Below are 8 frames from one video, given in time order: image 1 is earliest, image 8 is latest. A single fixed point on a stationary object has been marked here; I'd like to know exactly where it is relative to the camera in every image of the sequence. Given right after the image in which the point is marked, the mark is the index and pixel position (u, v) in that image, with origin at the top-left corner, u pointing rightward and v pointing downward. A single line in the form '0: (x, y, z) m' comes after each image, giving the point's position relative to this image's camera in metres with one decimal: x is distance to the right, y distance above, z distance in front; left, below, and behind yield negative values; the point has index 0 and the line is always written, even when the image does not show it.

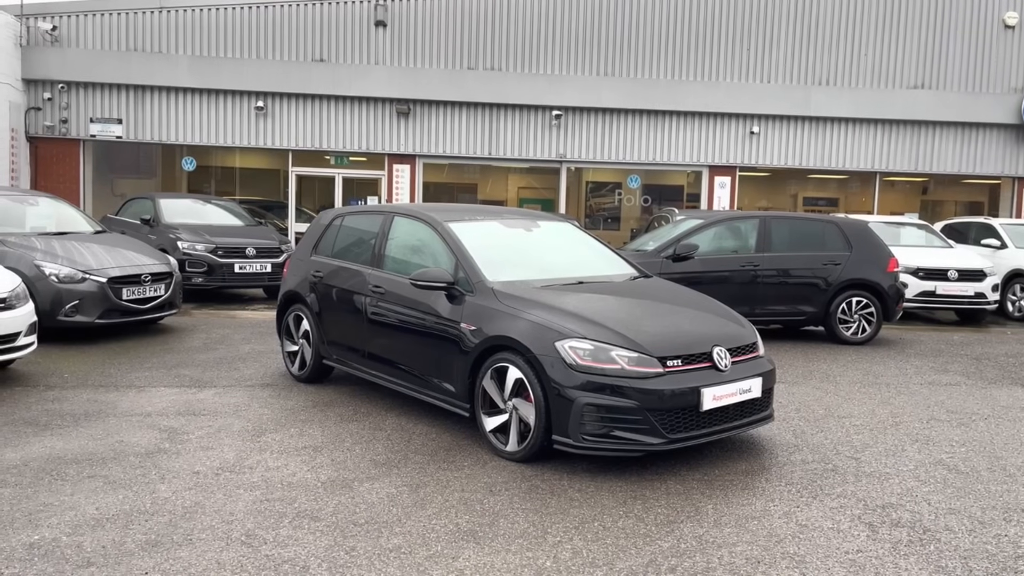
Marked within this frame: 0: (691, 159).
0: (+3.6, +2.6, +16.8) m
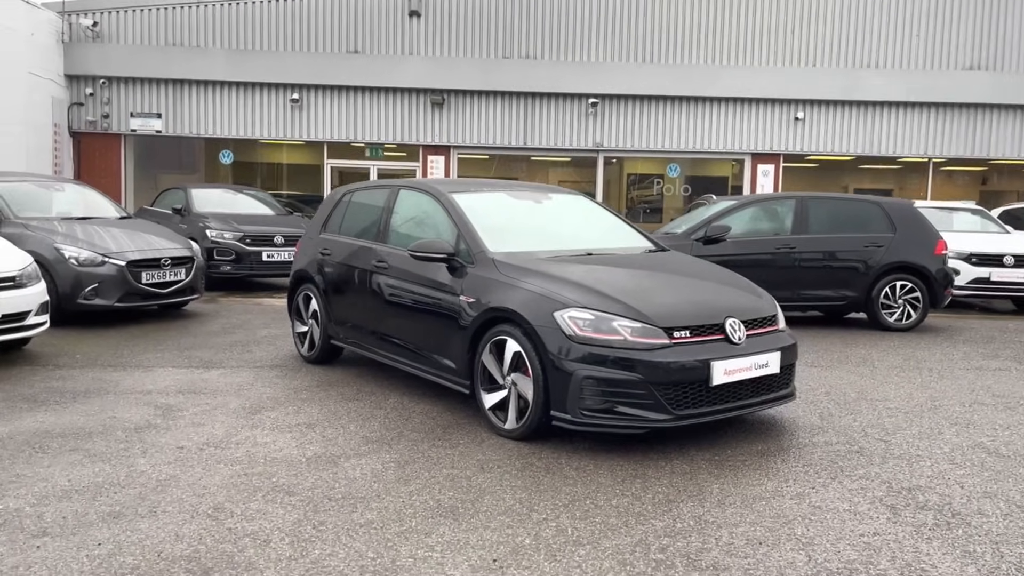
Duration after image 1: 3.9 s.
0: (+4.3, +2.7, +16.3) m
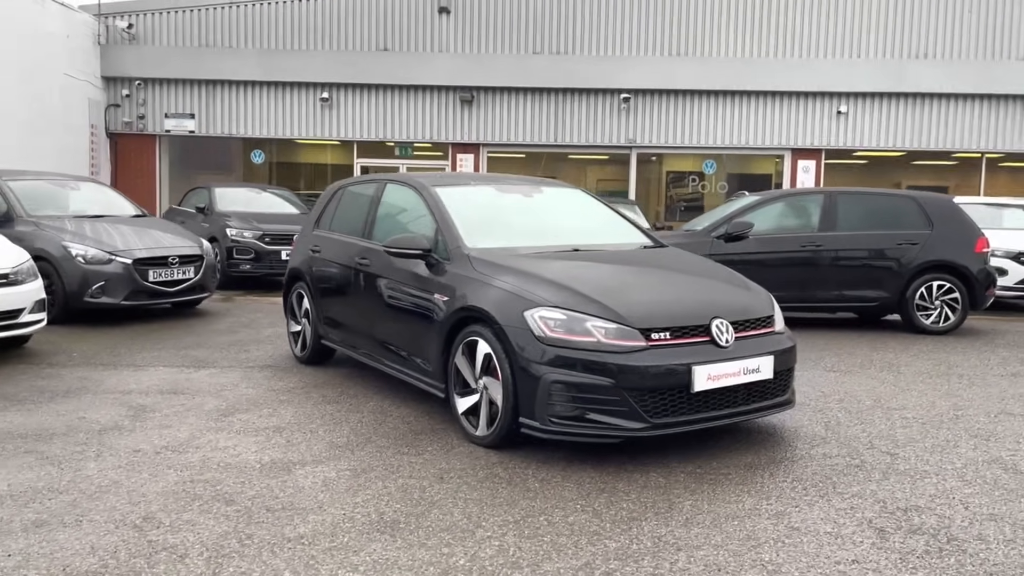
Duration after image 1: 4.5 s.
0: (+4.9, +2.7, +15.7) m
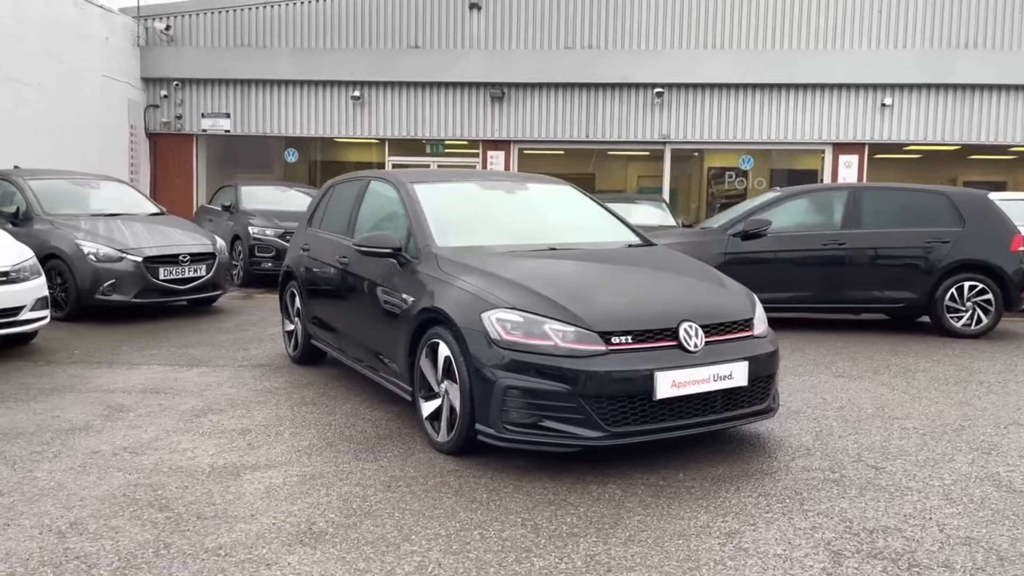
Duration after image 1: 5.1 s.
0: (+5.5, +2.7, +15.2) m
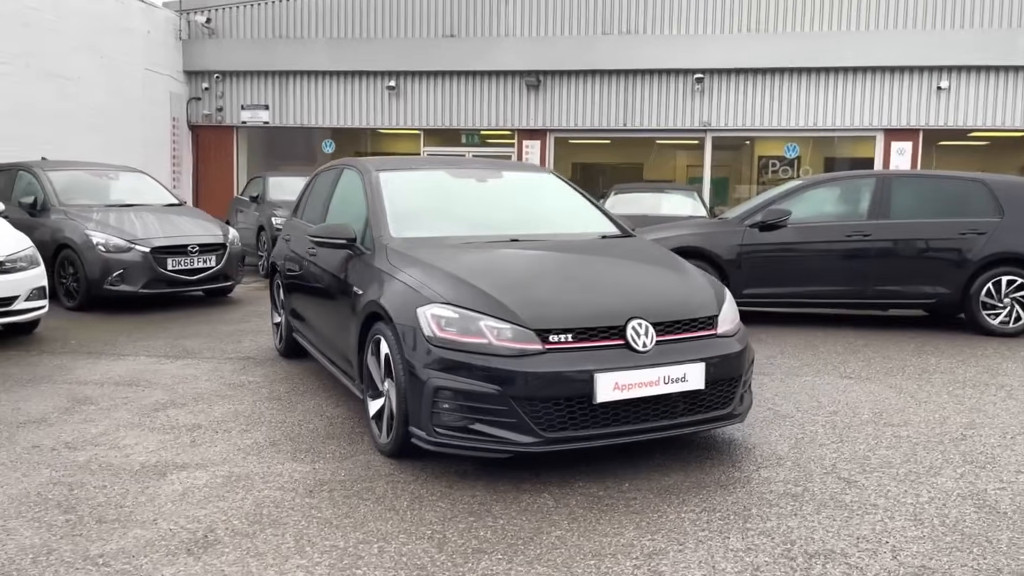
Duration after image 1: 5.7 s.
0: (+6.1, +2.9, +14.6) m
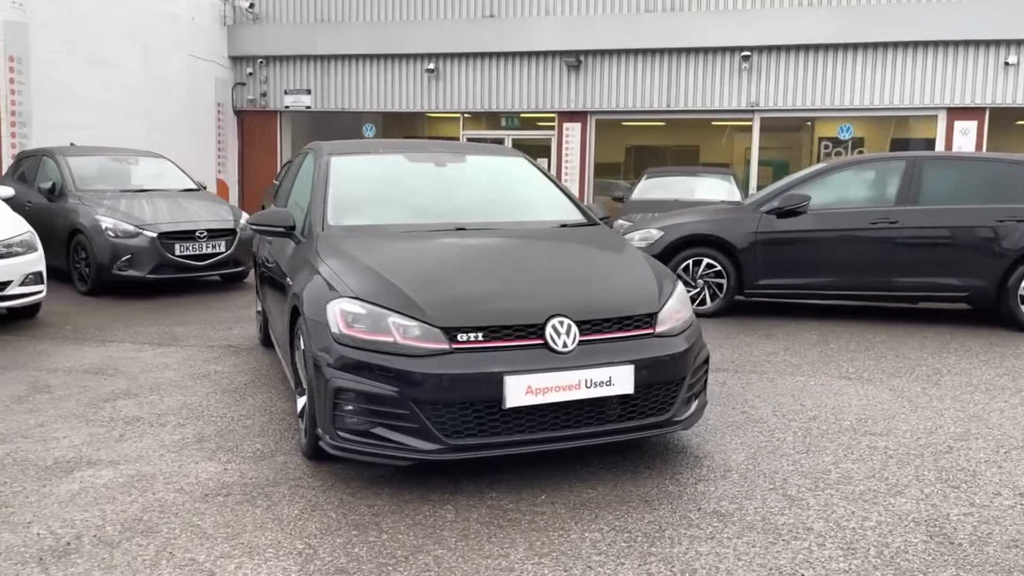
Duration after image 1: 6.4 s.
0: (+6.7, +3.1, +13.7) m
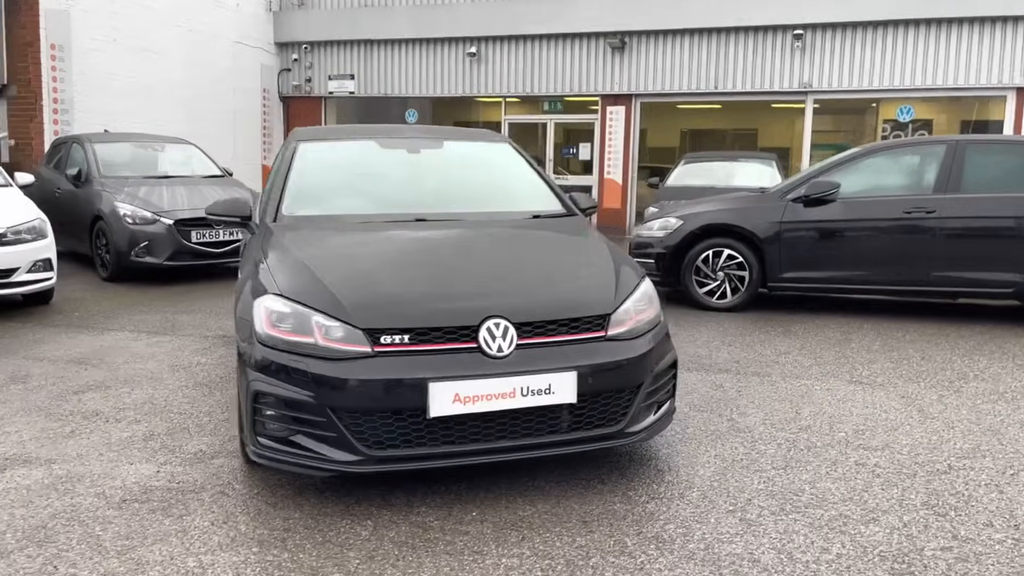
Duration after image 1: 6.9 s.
0: (+7.3, +3.2, +12.9) m
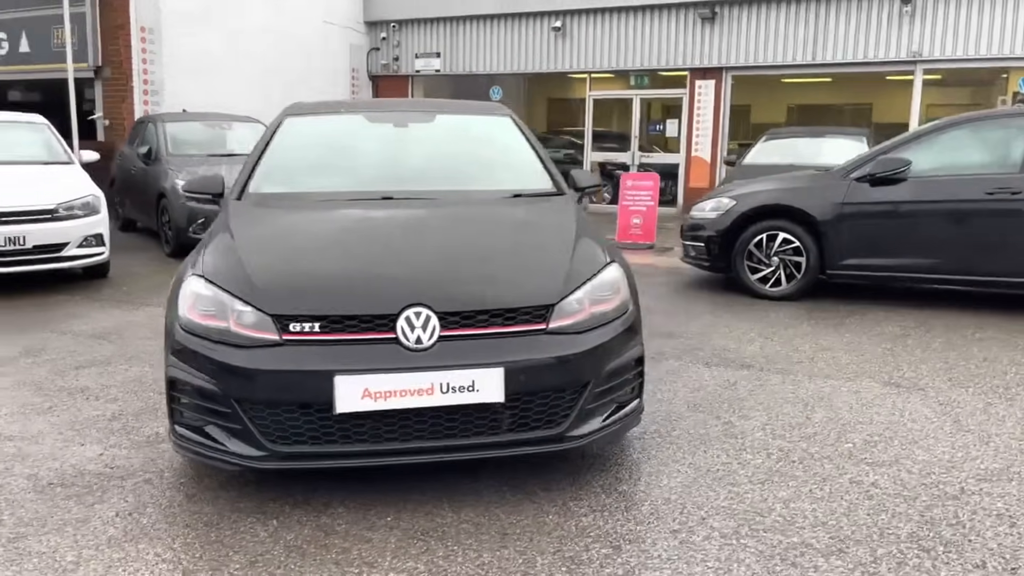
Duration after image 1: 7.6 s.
0: (+8.4, +3.3, +11.5) m
